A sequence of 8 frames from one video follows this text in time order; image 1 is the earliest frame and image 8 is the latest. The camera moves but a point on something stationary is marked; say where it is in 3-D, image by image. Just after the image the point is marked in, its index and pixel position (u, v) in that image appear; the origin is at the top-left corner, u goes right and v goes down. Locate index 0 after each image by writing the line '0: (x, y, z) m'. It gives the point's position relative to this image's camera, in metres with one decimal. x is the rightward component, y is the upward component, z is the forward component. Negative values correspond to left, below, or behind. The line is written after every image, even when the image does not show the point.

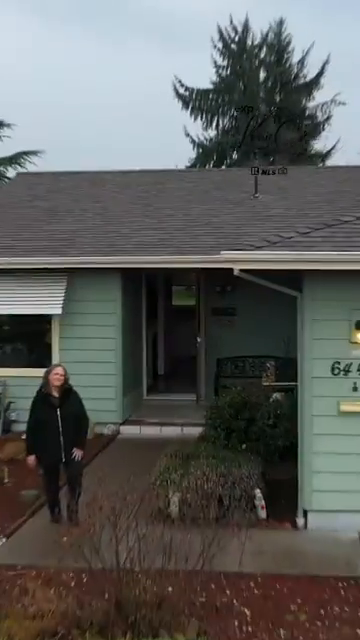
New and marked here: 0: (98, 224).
0: (-0.9, +1.1, +10.8) m
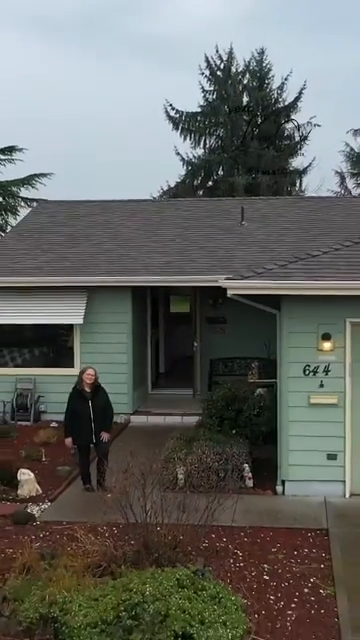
0: (-1.0, +1.0, +12.6) m
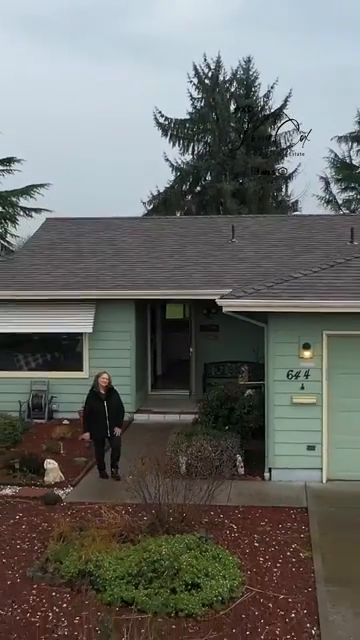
0: (-1.0, +0.8, +14.0) m
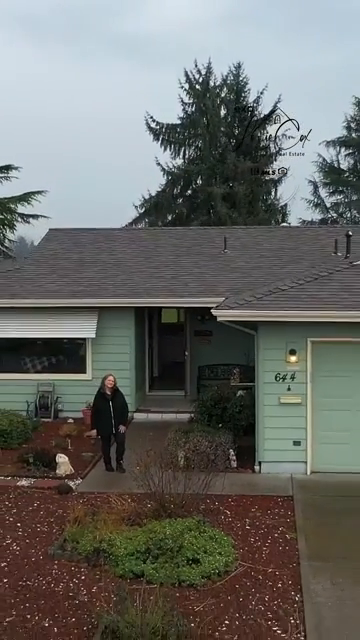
0: (-1.1, +0.7, +15.0) m
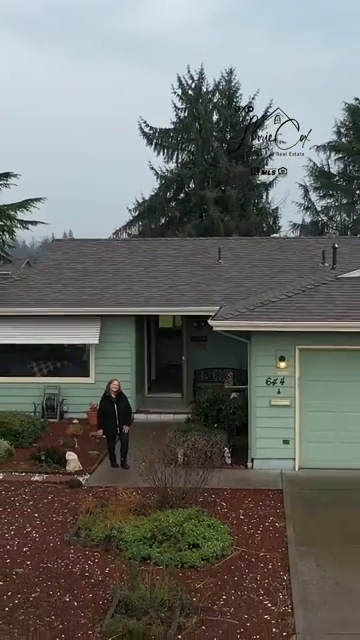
0: (-1.1, +0.6, +16.0) m
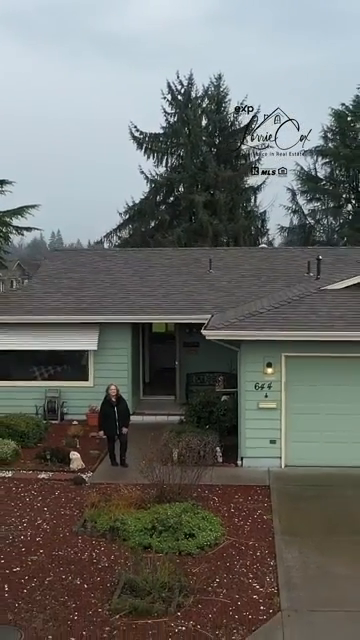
0: (-1.3, +0.5, +17.0) m
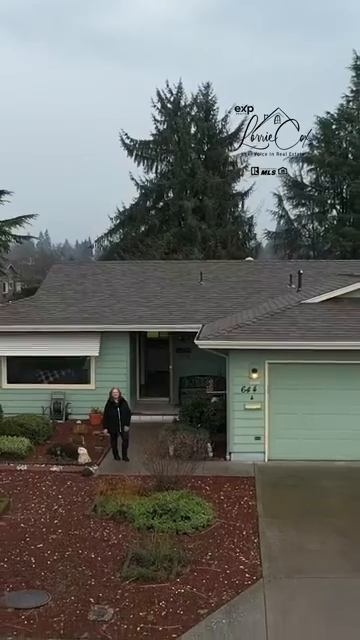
0: (-1.4, +0.3, +18.6) m
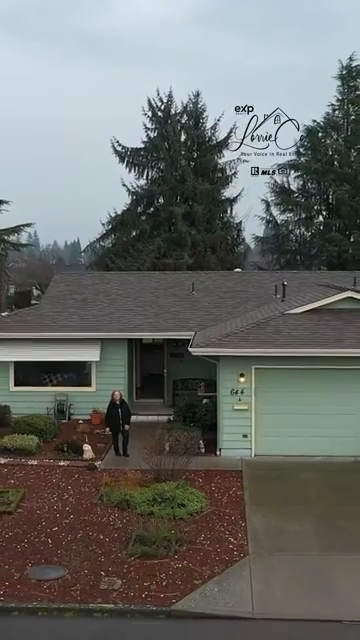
0: (-1.5, +0.1, +20.1) m
